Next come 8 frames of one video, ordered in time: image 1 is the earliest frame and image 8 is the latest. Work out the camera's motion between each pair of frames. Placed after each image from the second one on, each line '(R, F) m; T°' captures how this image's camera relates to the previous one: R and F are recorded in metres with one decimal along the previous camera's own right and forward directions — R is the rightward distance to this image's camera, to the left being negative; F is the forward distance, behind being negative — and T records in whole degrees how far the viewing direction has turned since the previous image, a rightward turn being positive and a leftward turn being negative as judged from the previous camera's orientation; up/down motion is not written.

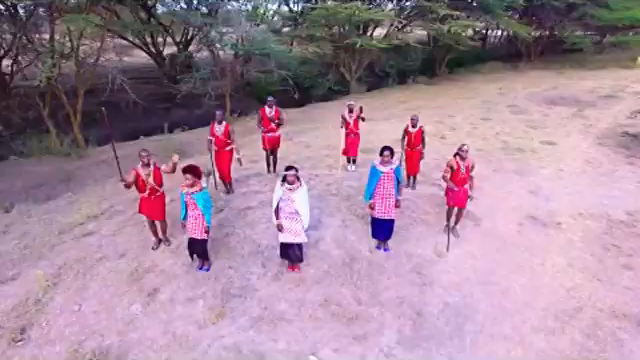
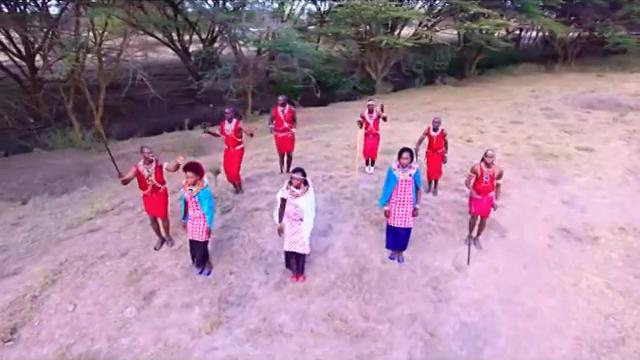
(+0.2, +0.4) m; -4°
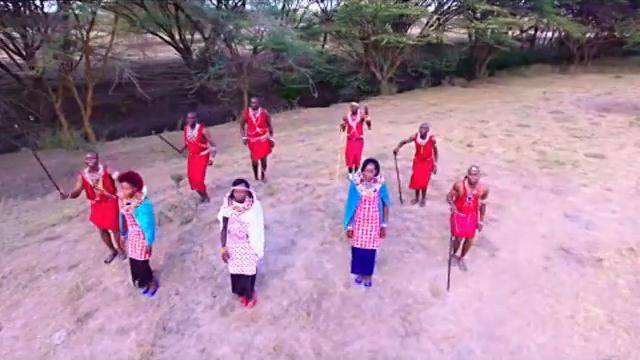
(+0.7, +0.7) m; -2°
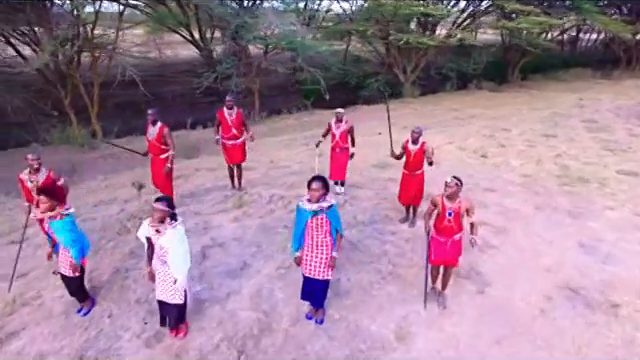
(+0.9, +0.7) m; -5°
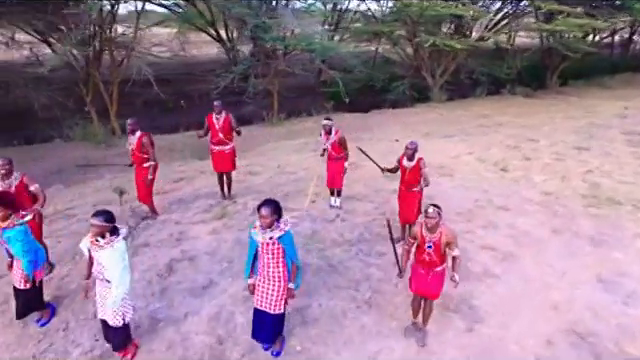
(+0.7, +0.4) m; -5°
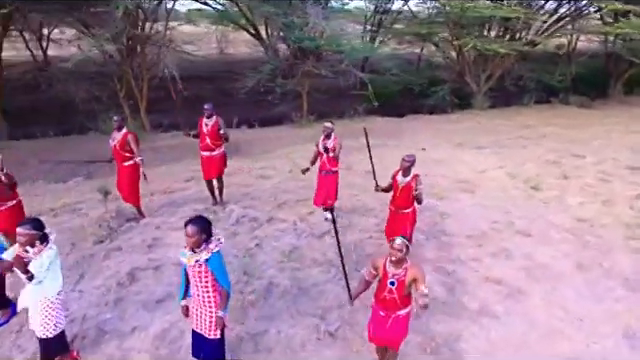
(+0.8, +0.5) m; -7°
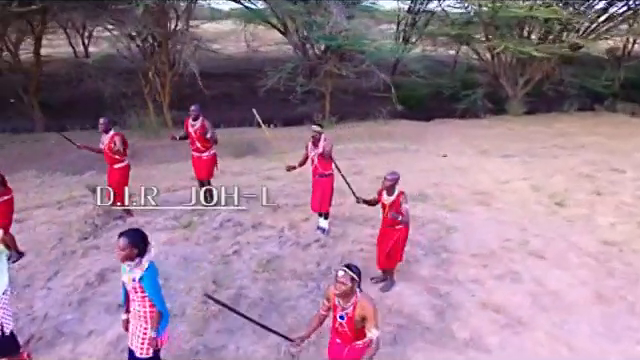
(+0.7, +0.4) m; -5°
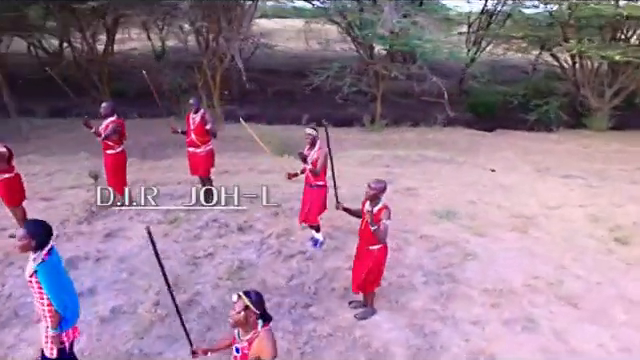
(+1.0, +0.6) m; -10°
